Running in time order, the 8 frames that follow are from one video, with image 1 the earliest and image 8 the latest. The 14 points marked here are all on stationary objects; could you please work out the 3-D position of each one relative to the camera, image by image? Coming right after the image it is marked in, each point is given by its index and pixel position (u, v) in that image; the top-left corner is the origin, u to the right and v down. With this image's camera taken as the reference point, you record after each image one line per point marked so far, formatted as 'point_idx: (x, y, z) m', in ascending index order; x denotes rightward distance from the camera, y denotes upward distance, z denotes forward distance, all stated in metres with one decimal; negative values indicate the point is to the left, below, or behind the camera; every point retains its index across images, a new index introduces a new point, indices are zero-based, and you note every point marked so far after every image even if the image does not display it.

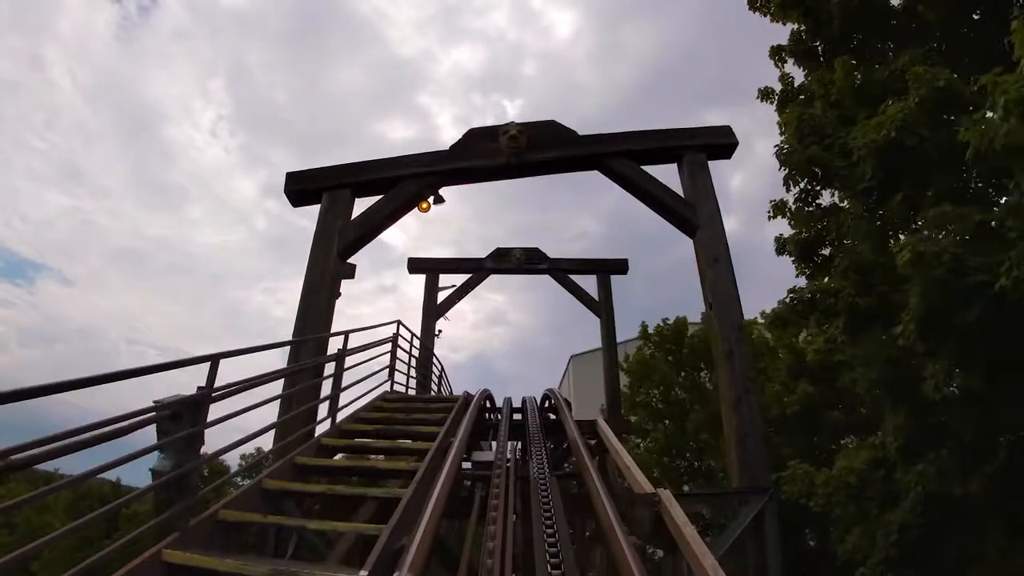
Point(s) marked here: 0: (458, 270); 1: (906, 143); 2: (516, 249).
0: (-0.8, +0.3, +11.2) m
1: (+2.8, +1.0, +5.3) m
2: (+0.1, +0.6, +11.2) m
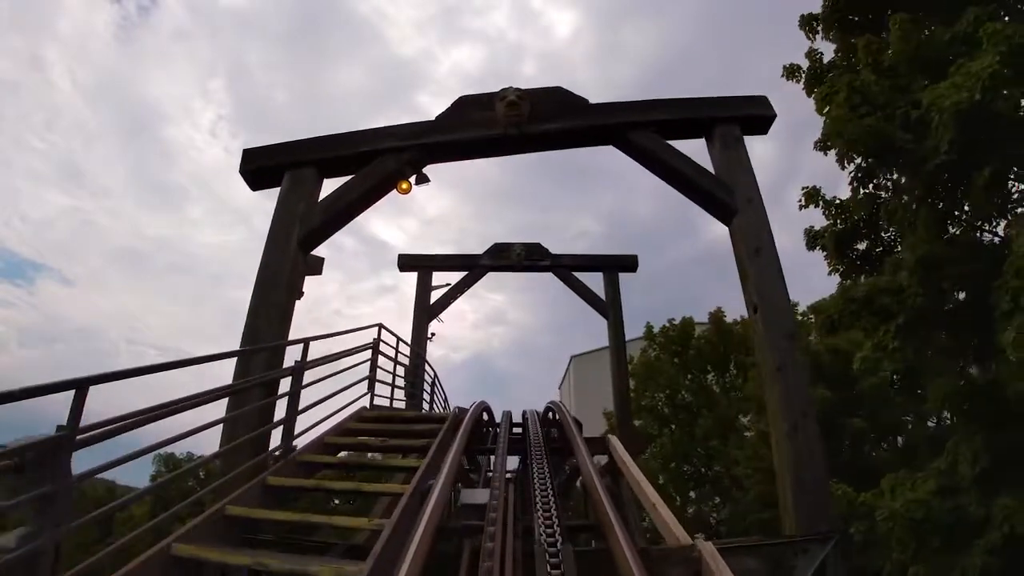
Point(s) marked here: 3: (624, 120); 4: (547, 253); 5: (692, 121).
0: (-0.8, +0.3, +10.2) m
1: (+2.8, +1.1, +4.3) m
2: (+0.1, +0.6, +10.3) m
3: (+0.8, +1.3, +5.4) m
4: (+0.5, +0.5, +10.3) m
5: (+1.4, +1.3, +5.5) m
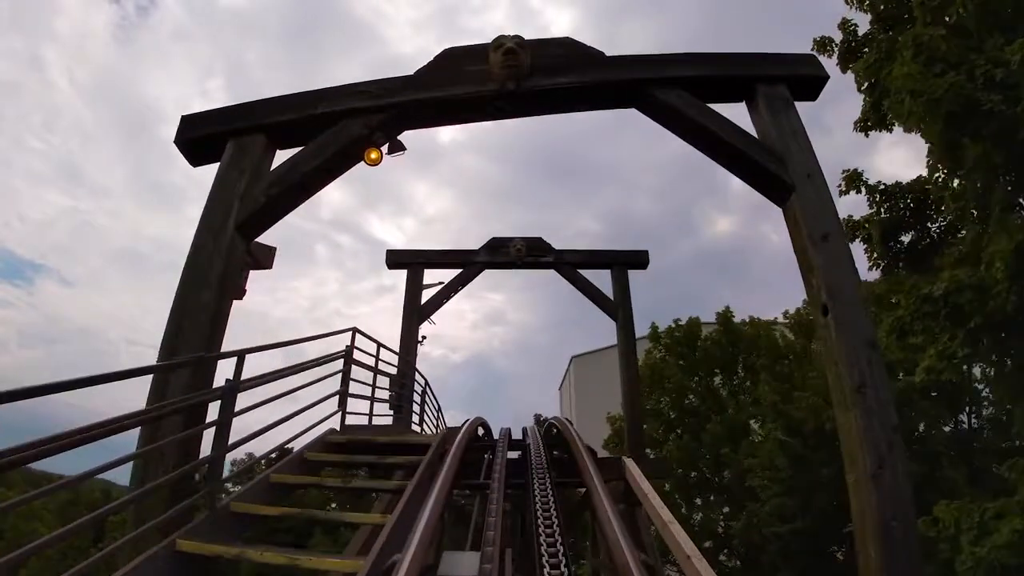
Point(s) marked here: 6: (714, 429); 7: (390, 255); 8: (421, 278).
0: (-0.8, +0.3, +9.3) m
1: (+2.8, +1.1, +3.4) m
2: (0.0, +0.6, +9.4) m
3: (+0.8, +1.3, +4.5) m
4: (+0.5, +0.5, +9.4) m
5: (+1.4, +1.3, +4.6) m
6: (+4.7, -3.3, +17.0) m
7: (-1.6, +0.4, +9.4) m
8: (-1.2, +0.1, +9.3) m
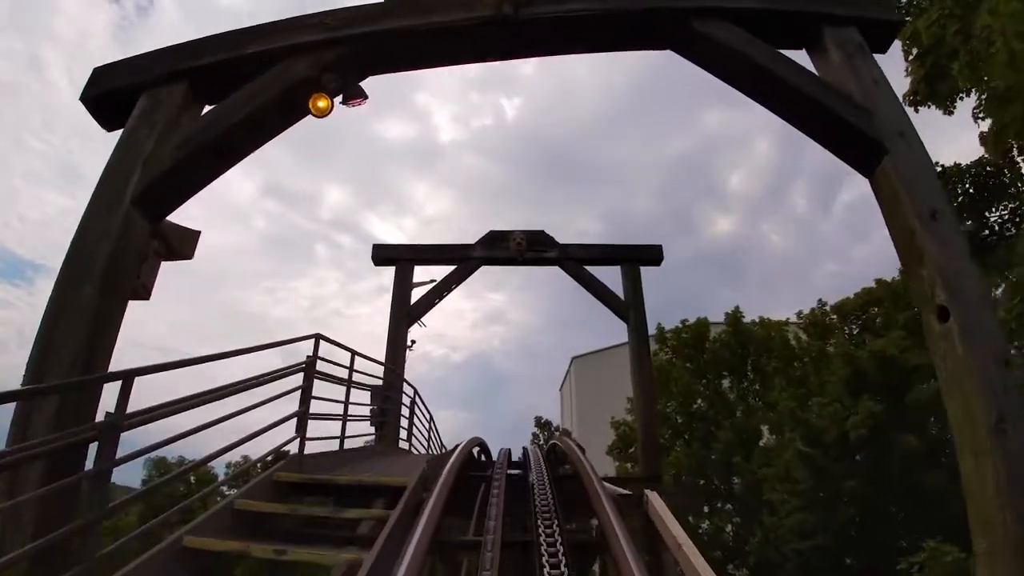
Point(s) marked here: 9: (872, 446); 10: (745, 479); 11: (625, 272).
0: (-0.8, +0.3, +8.4) m
1: (+2.8, +1.1, +2.5) m
2: (0.0, +0.7, +8.5) m
3: (+0.8, +1.3, +3.6) m
4: (+0.5, +0.5, +8.5) m
5: (+1.4, +1.3, +3.7) m
6: (+4.7, -3.3, +16.1) m
7: (-1.6, +0.4, +8.5) m
8: (-1.2, +0.1, +8.4) m
9: (+6.0, -2.6, +12.1) m
10: (+4.8, -4.0, +15.2) m
11: (+1.3, +0.2, +8.3) m
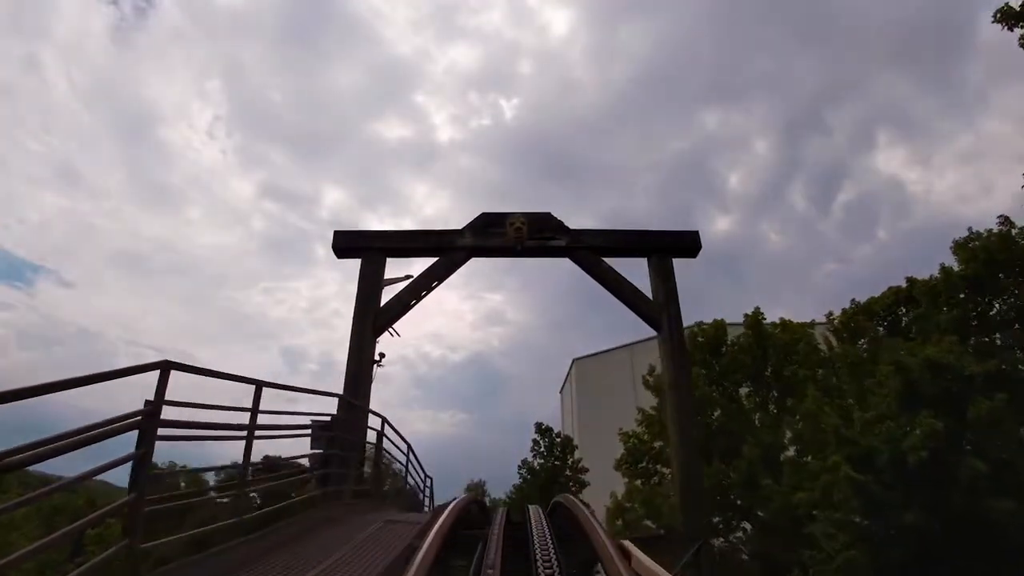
0: (-0.9, +0.4, +6.7) m
1: (+2.8, +1.1, +0.8) m
2: (0.0, +0.7, +6.8) m
3: (+0.8, +1.3, +1.9) m
4: (+0.5, +0.5, +6.7) m
5: (+1.3, +1.3, +1.9) m
6: (+4.7, -3.2, +14.4) m
7: (-1.6, +0.5, +6.8) m
8: (-1.2, +0.2, +6.7) m
9: (+5.9, -2.6, +10.4) m
10: (+4.8, -4.0, +13.5) m
11: (+1.3, +0.2, +6.6) m
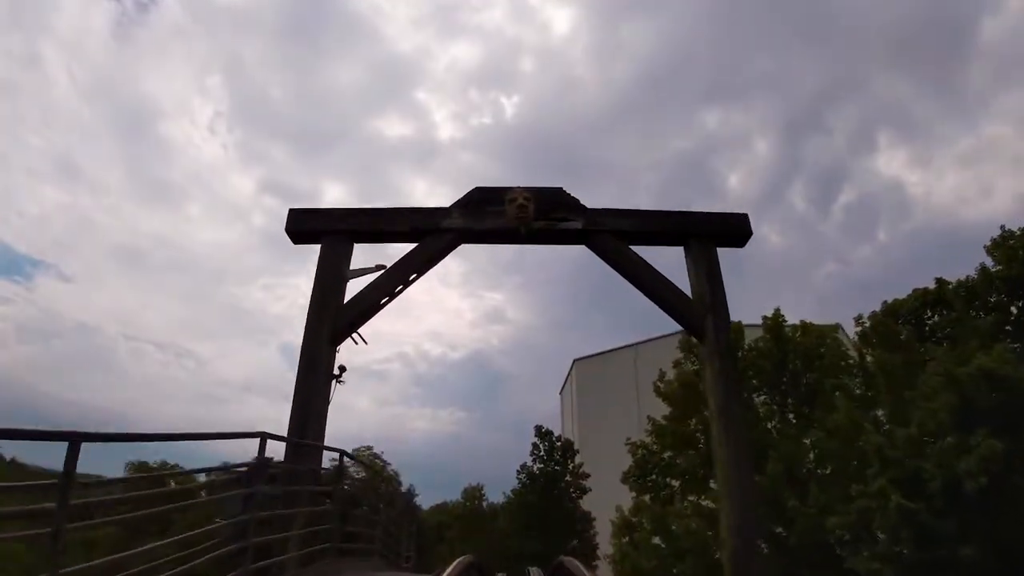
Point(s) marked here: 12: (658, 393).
0: (-0.9, +0.4, +5.3) m
1: (+2.8, +1.1, -0.6) m
2: (0.0, +0.7, +5.4) m
3: (+0.8, +1.3, +0.5) m
4: (+0.5, +0.6, +5.4) m
5: (+1.4, +1.3, +0.6) m
6: (+4.6, -3.2, +13.1) m
7: (-1.6, +0.5, +5.4) m
8: (-1.2, +0.2, +5.3) m
9: (+5.9, -2.5, +9.0) m
10: (+4.8, -3.9, +12.1) m
11: (+1.3, +0.2, +5.3) m
12: (+3.0, -2.2, +15.3) m
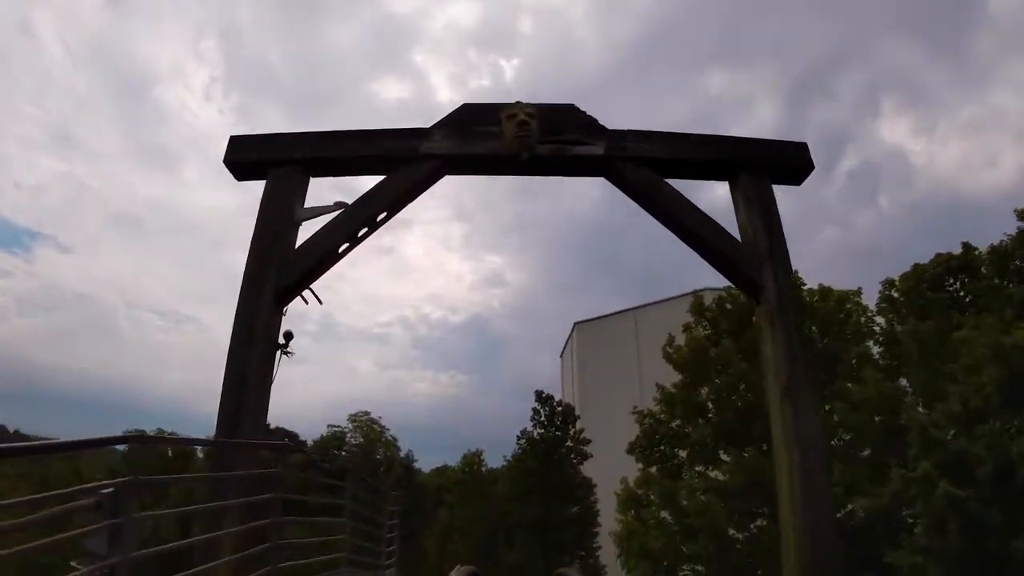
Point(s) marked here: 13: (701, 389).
0: (-0.9, +0.7, +4.2) m
1: (+2.8, +1.1, -1.7) m
2: (0.0, +1.0, +4.3) m
3: (+0.8, +1.4, -0.6) m
4: (+0.5, +0.9, +4.3) m
5: (+1.3, +1.4, -0.6) m
6: (+4.6, -2.5, +12.1) m
7: (-1.6, +0.8, +4.3) m
8: (-1.2, +0.5, +4.2) m
9: (+5.9, -2.1, +8.0) m
10: (+4.8, -3.3, +11.2) m
11: (+1.3, +0.5, +4.2) m
12: (+3.0, -1.4, +14.3) m
13: (+3.6, -1.9, +13.9) m
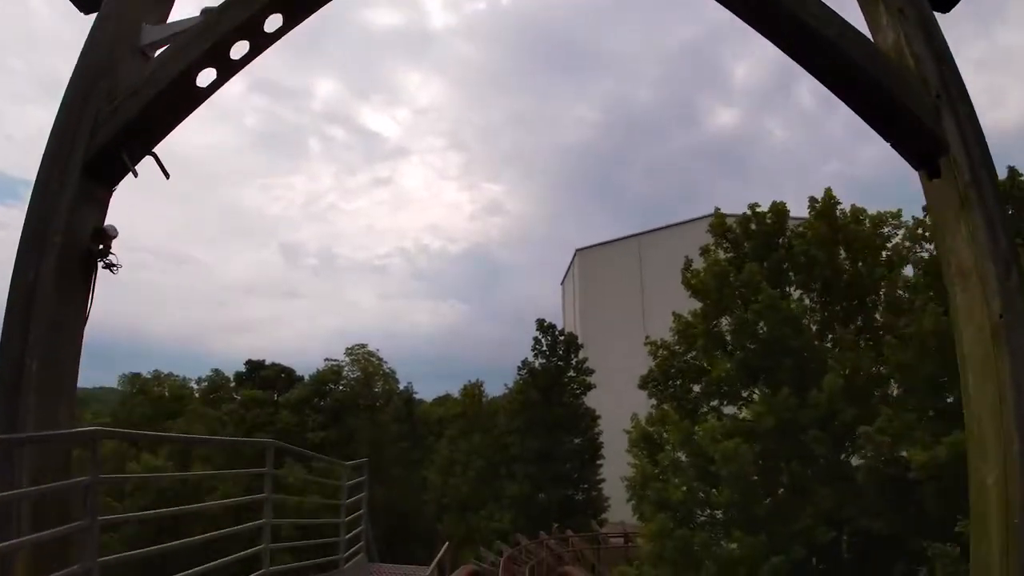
0: (-0.9, +1.1, +2.6) m
1: (+2.8, +1.0, -3.3) m
2: (0.0, +1.4, +2.7) m
3: (+0.8, +1.4, -2.2) m
4: (+0.5, +1.3, +2.7) m
5: (+1.3, +1.4, -2.2) m
6: (+4.7, -1.3, +10.8) m
7: (-1.6, +1.2, +2.7) m
8: (-1.2, +0.9, +2.7) m
9: (+5.9, -1.2, +6.7) m
10: (+4.8, -2.1, +10.0) m
11: (+1.2, +1.0, +2.6) m
12: (+3.0, 0.0, +12.9) m
13: (+3.6, -0.5, +12.5) m
